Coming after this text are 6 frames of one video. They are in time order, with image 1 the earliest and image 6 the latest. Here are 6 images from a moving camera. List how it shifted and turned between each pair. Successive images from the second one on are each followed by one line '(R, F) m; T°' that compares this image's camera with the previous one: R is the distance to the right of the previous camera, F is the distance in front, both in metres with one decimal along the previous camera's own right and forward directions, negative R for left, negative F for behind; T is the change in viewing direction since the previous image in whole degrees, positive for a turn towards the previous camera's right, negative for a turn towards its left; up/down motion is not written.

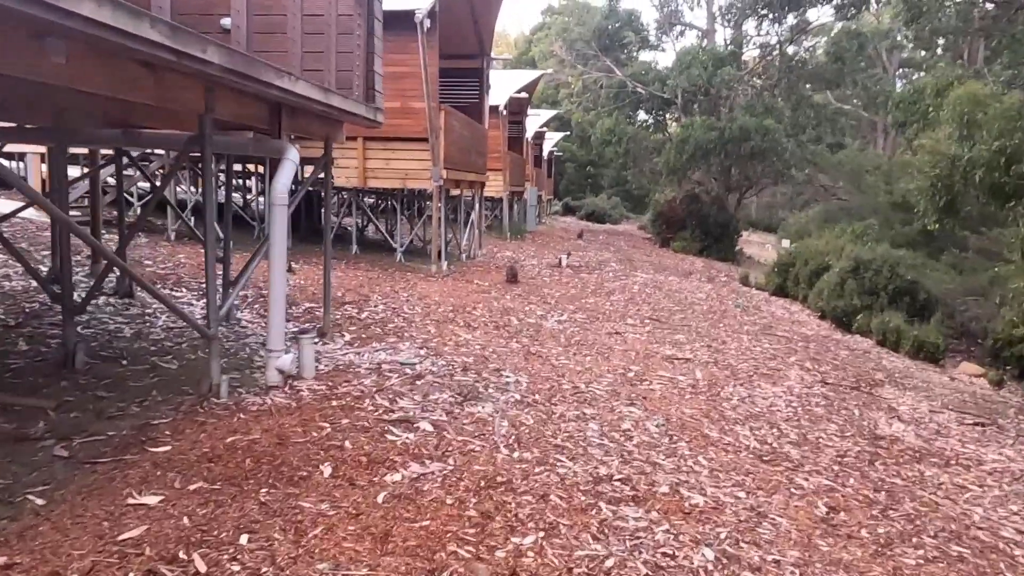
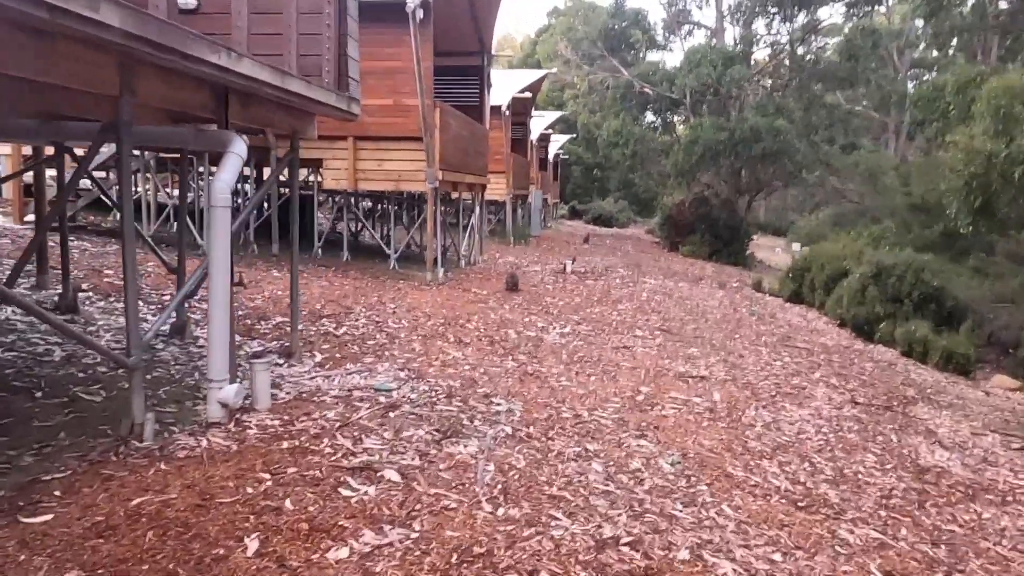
(+0.1, +0.8) m; -1°
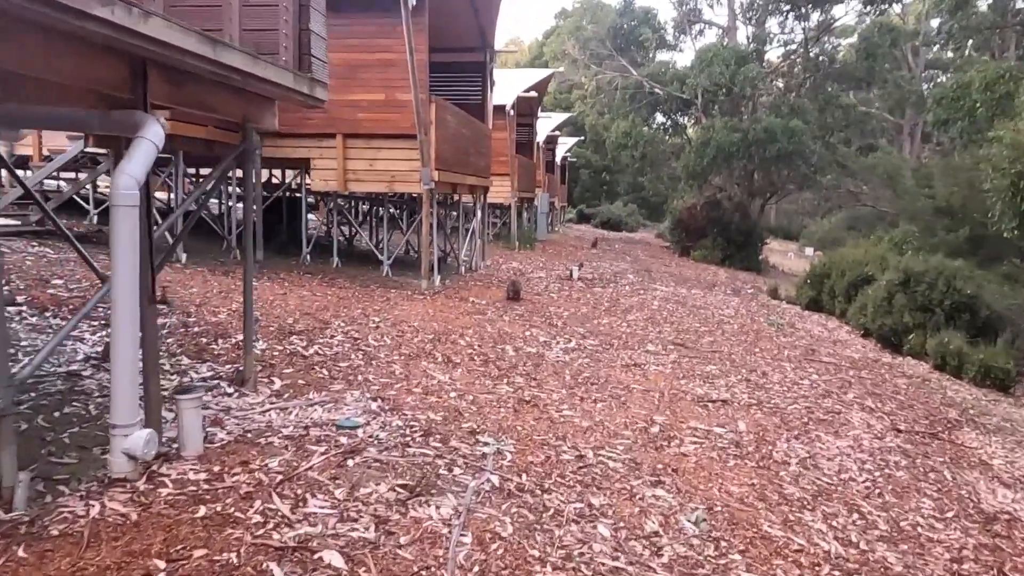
(+0.1, +0.9) m; -1°
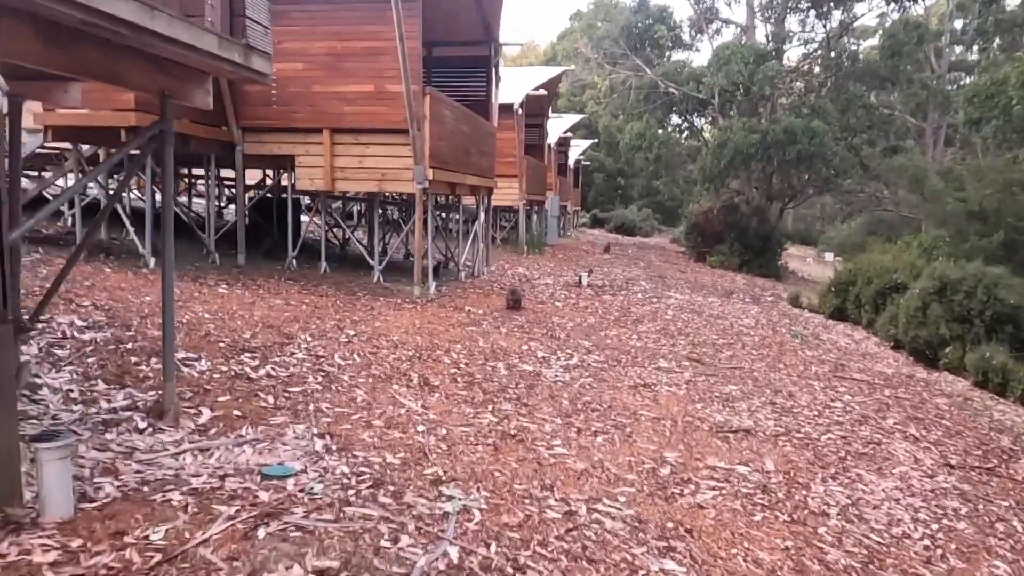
(+0.2, +0.9) m; -1°
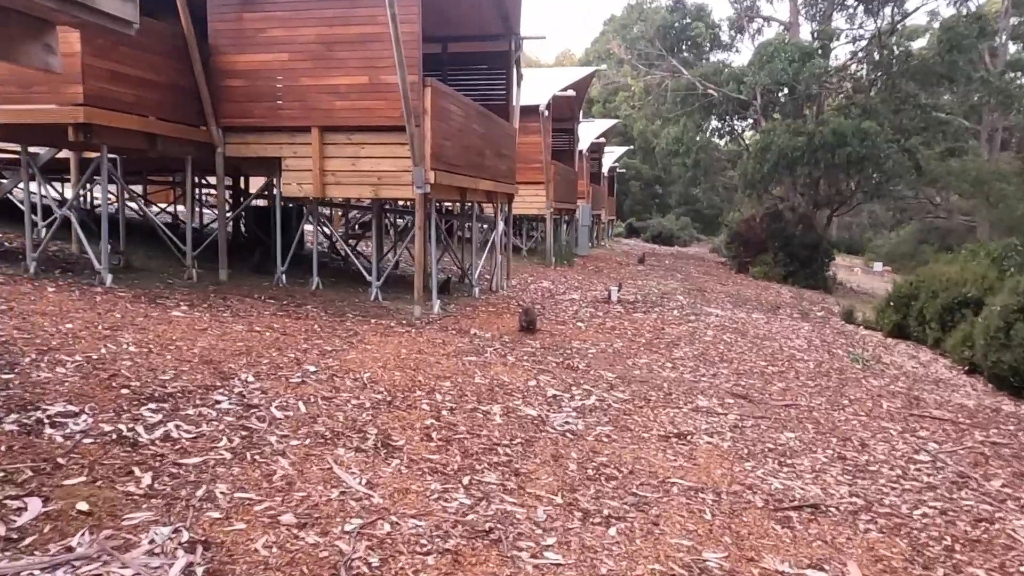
(+0.3, +1.4) m; -3°
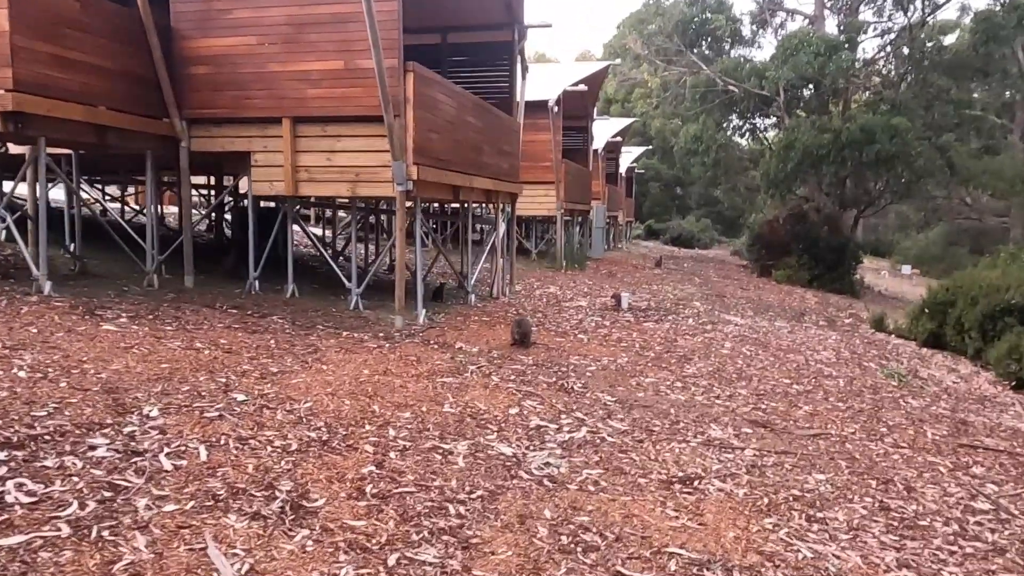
(+0.3, +1.0) m; -2°
